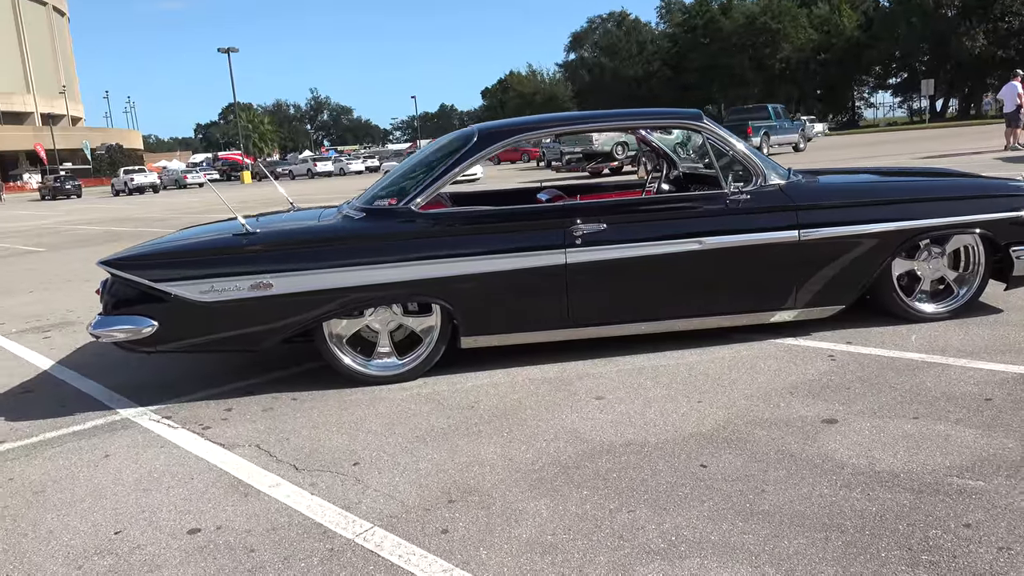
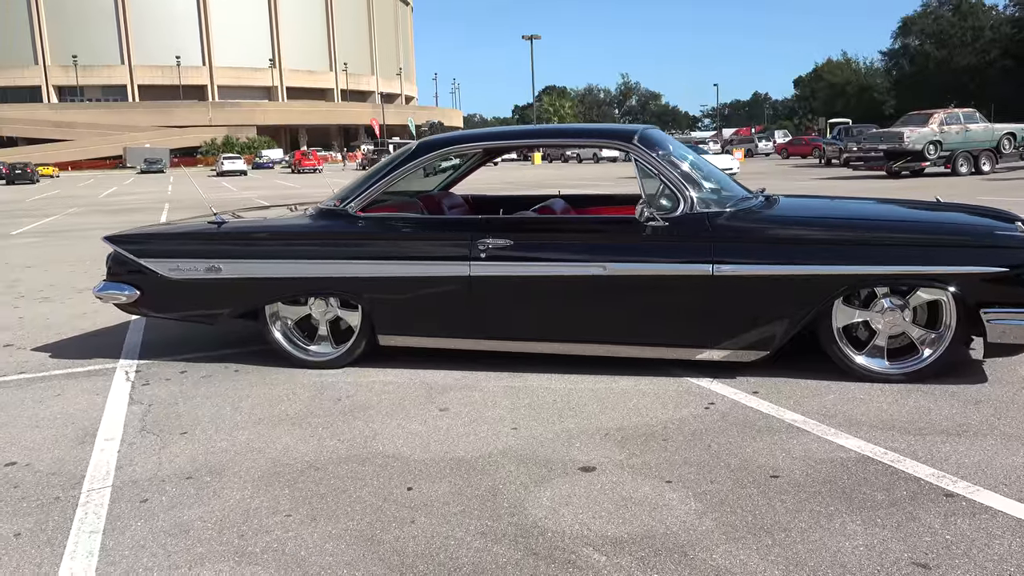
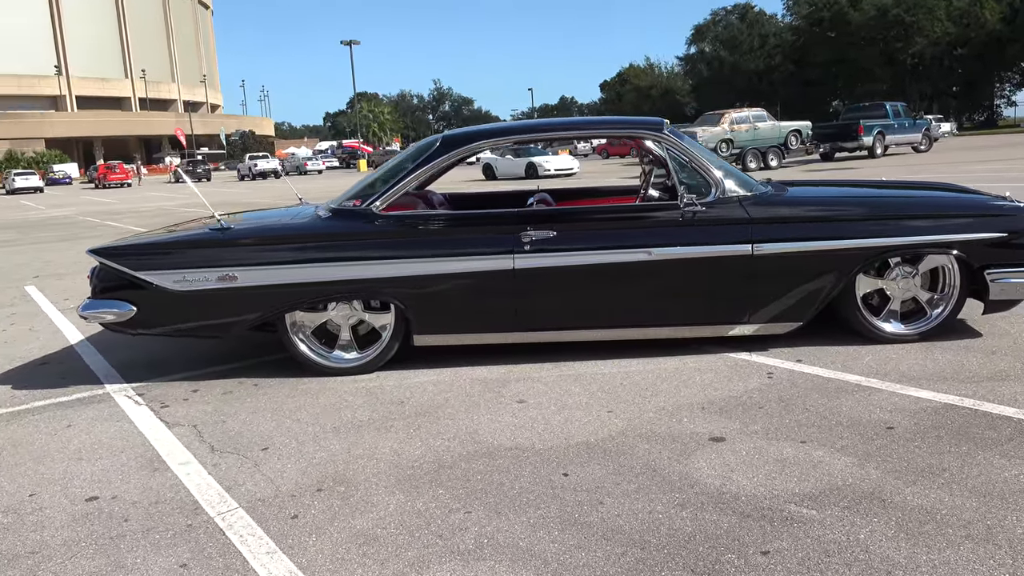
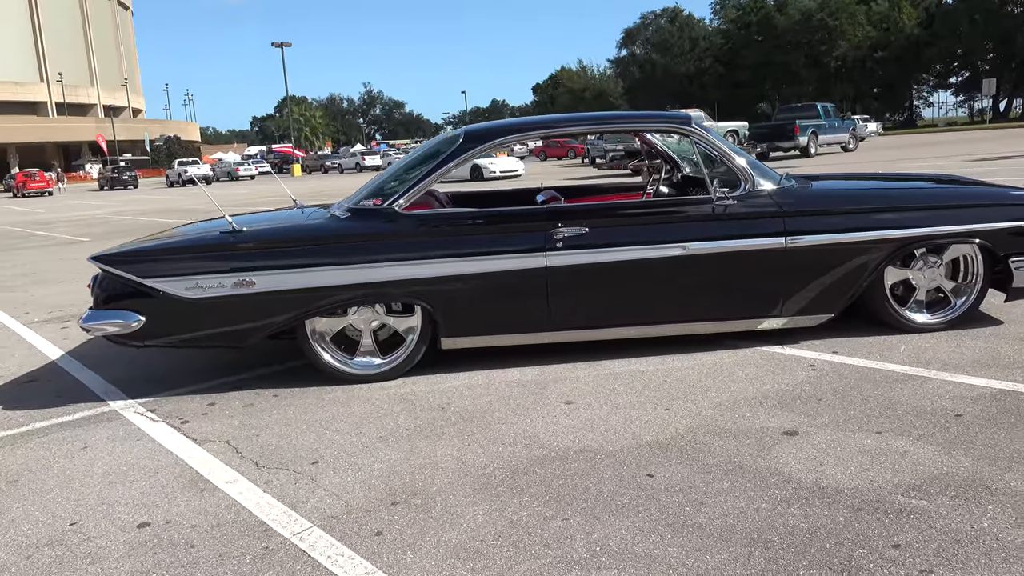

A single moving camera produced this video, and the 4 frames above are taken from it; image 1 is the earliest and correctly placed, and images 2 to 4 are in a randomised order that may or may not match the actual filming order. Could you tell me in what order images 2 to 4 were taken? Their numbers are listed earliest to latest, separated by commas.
4, 3, 2
